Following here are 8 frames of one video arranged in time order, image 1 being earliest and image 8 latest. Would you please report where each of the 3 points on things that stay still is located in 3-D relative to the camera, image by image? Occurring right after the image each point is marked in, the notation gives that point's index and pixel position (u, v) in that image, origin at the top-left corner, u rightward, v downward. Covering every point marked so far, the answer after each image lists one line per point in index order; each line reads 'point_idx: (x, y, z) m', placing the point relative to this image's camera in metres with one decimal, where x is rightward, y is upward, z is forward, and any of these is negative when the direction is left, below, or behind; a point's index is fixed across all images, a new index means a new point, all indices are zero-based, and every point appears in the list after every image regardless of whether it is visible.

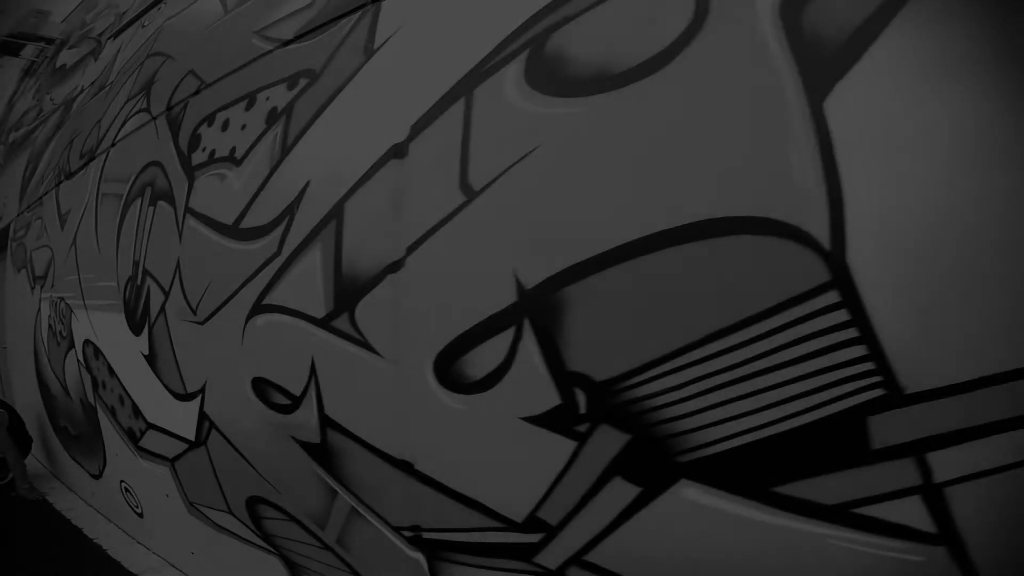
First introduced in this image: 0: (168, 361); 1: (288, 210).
0: (-1.1, -0.2, +2.7) m
1: (-0.5, +0.1, +2.0) m
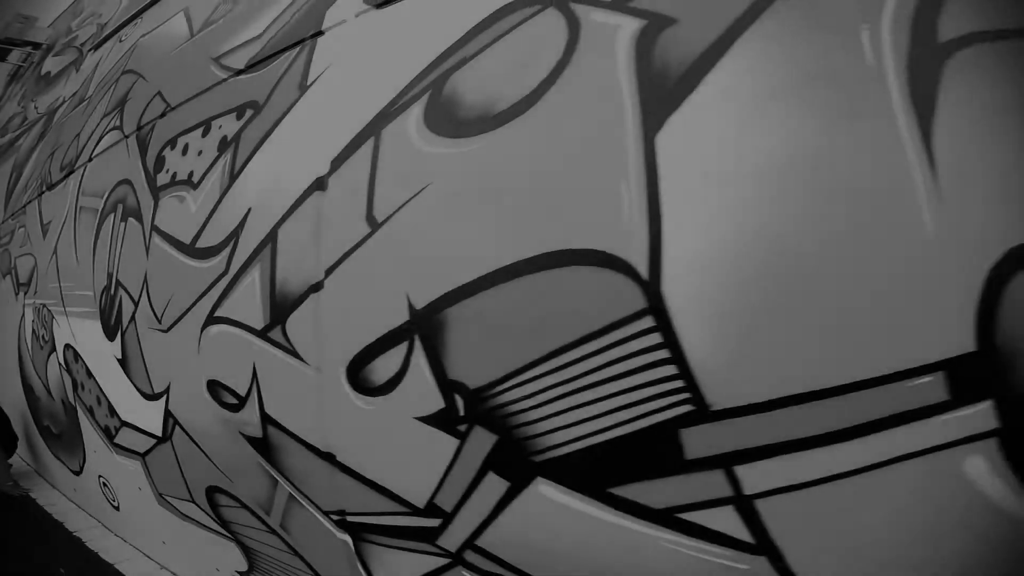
0: (-1.2, -0.2, +2.9) m
1: (-0.7, +0.1, +2.2) m
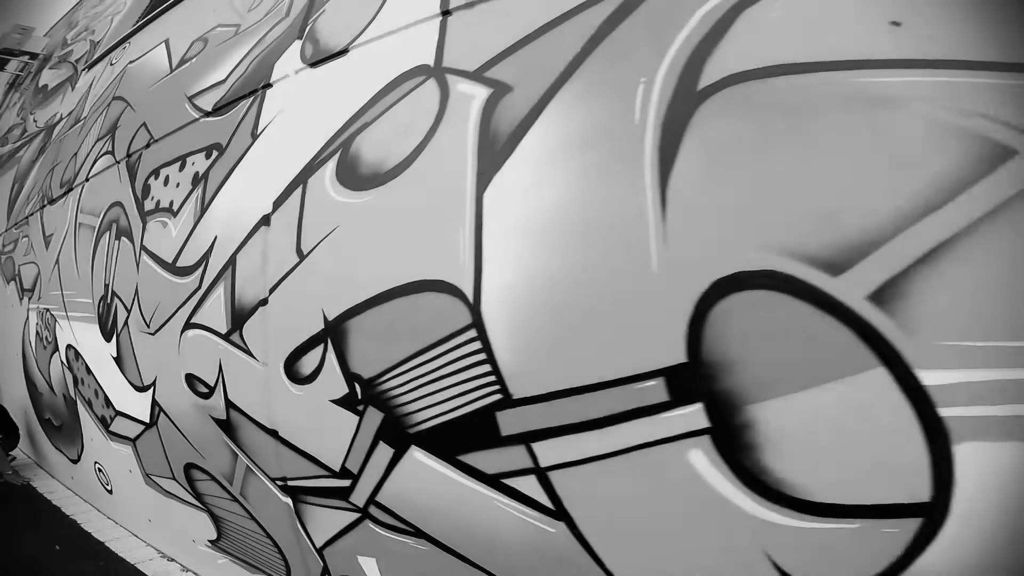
0: (-1.5, -0.3, +3.4) m
1: (-0.9, +0.1, +2.7) m
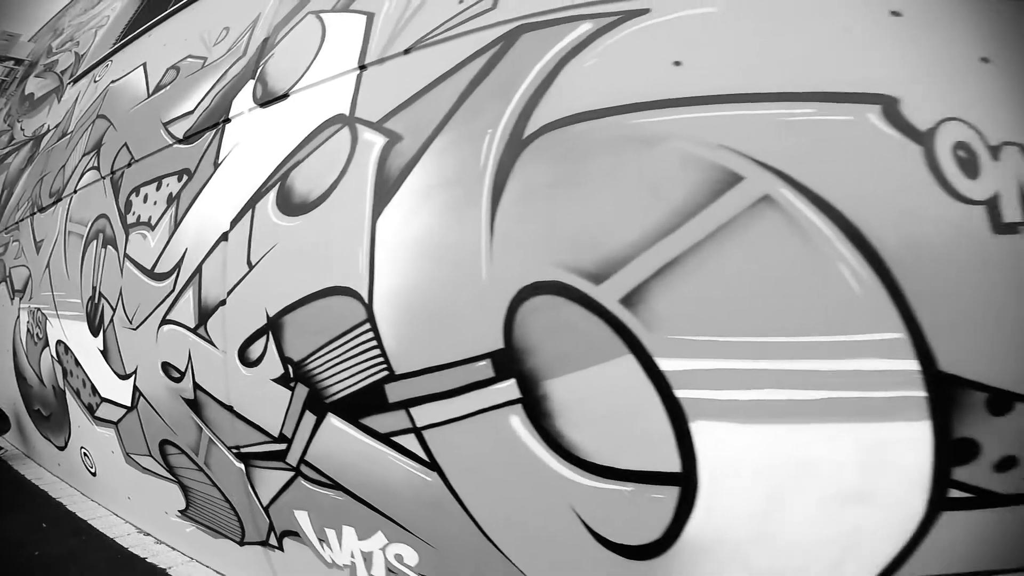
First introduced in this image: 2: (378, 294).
0: (-1.8, -0.3, +3.9) m
1: (-1.2, +0.1, +3.2) m
2: (-0.3, 0.0, +2.2) m
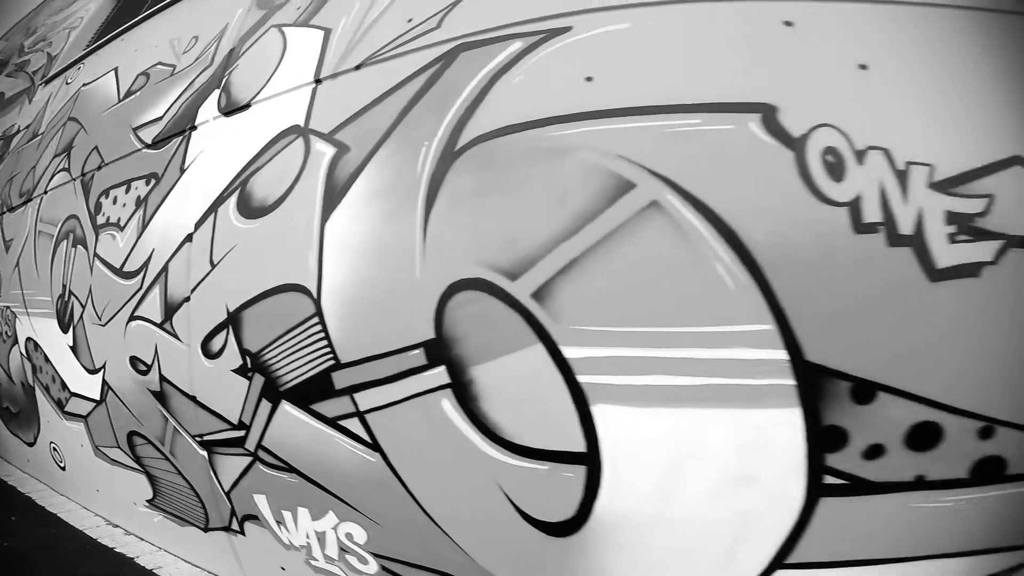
0: (-2.0, -0.3, +4.1) m
1: (-1.4, +0.1, +3.4) m
2: (-0.5, 0.0, +2.4) m
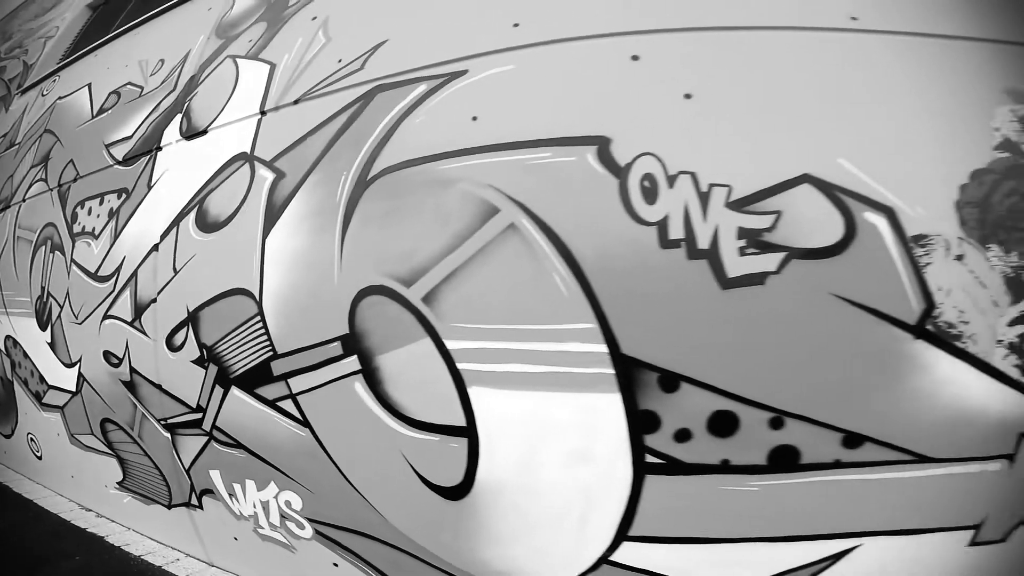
0: (-2.3, -0.3, +4.5) m
1: (-1.7, +0.1, +3.9) m
2: (-0.8, 0.0, +2.9) m
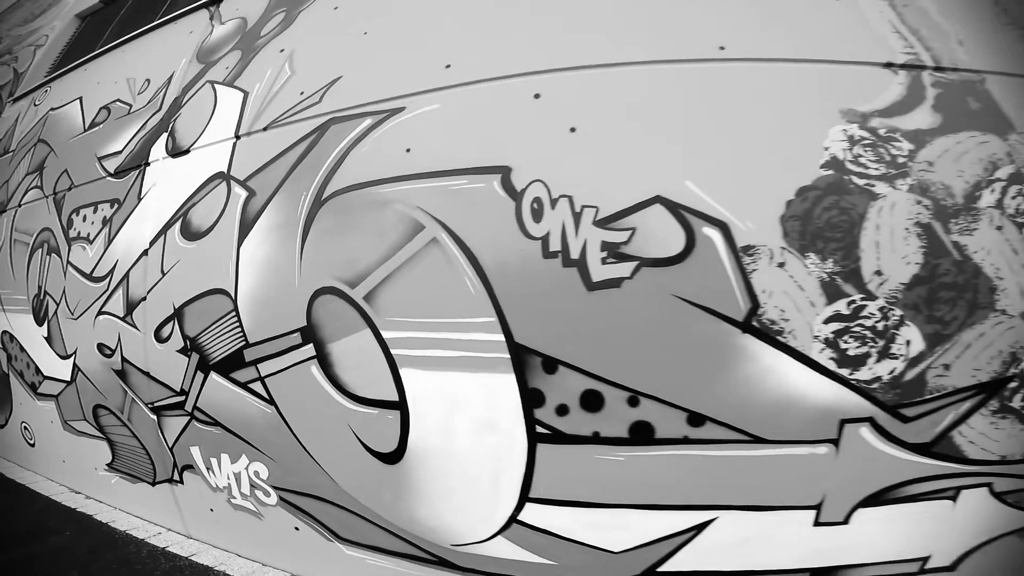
0: (-2.6, -0.3, +5.0) m
1: (-2.0, +0.1, +4.4) m
2: (-1.0, 0.0, +3.4) m
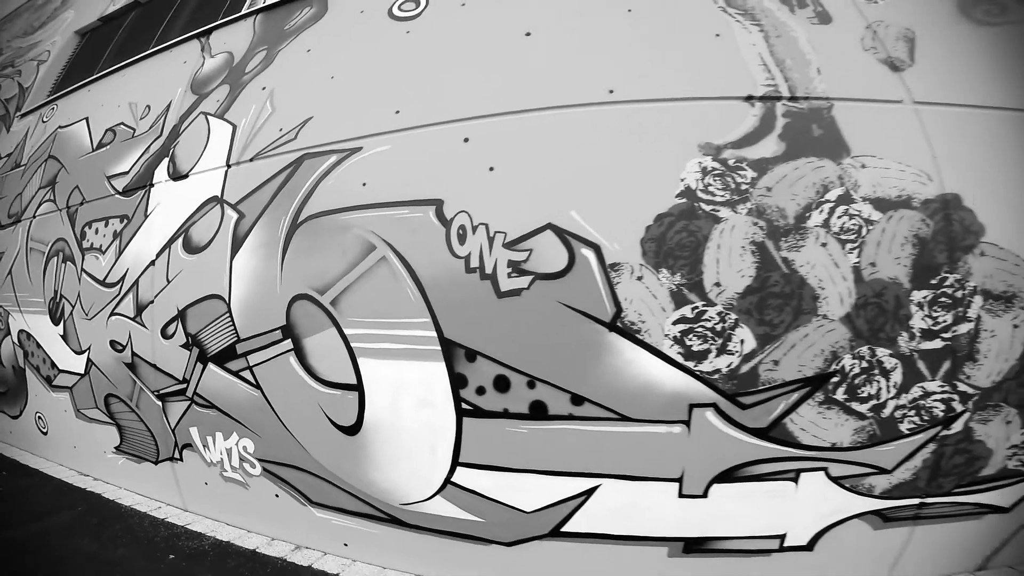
0: (-2.9, -0.3, +5.7) m
1: (-2.3, +0.1, +5.1) m
2: (-1.3, 0.0, +4.1) m
